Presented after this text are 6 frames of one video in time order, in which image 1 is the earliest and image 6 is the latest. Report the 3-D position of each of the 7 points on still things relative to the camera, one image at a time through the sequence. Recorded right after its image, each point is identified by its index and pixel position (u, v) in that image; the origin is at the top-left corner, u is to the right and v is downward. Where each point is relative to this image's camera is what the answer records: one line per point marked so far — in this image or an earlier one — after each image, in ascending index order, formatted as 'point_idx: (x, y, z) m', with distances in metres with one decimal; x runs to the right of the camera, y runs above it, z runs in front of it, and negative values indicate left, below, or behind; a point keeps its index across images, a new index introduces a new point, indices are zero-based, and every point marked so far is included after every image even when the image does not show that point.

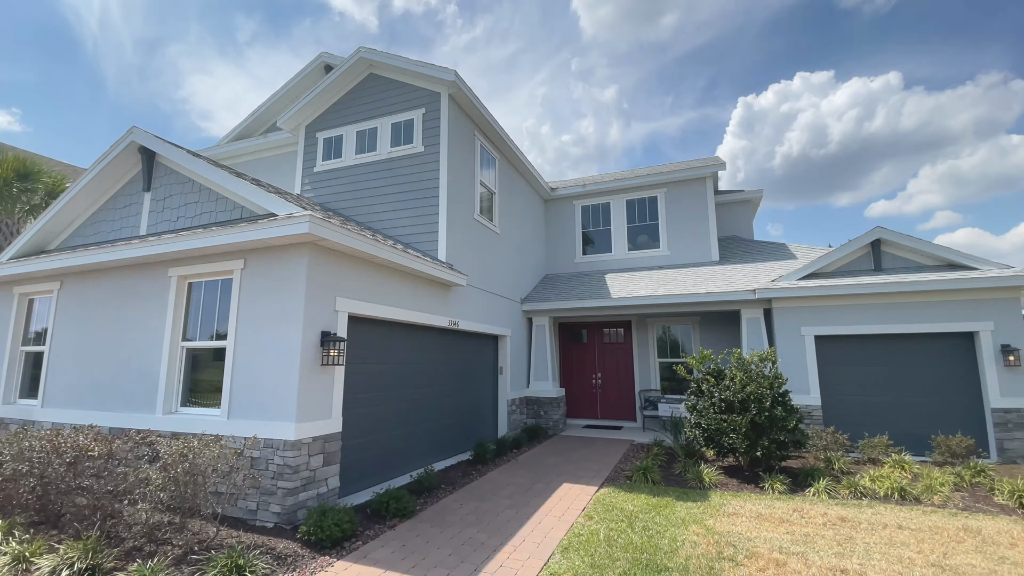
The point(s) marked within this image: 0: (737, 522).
0: (+2.3, -2.3, +4.8) m
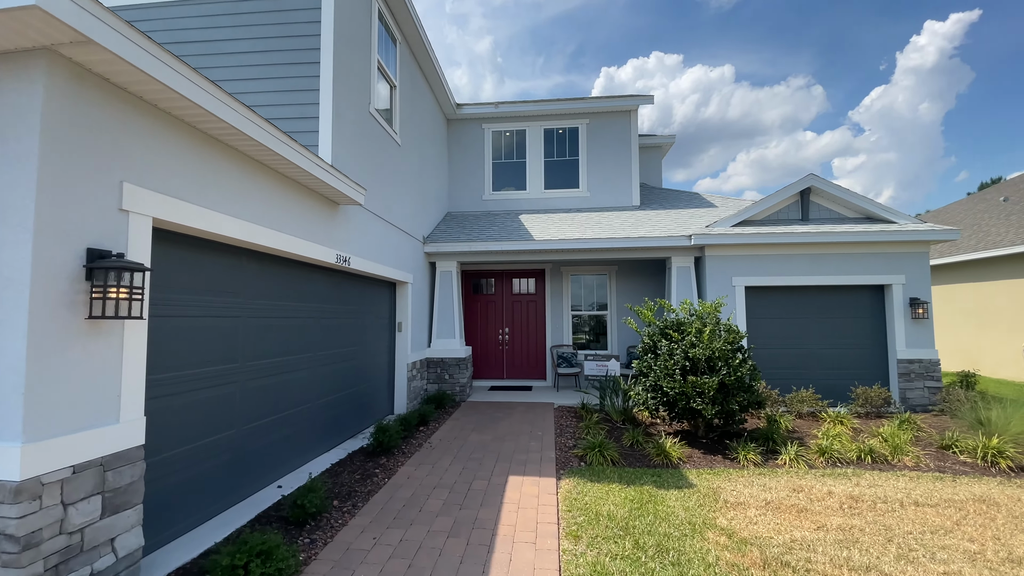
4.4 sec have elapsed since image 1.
0: (+1.9, -1.8, +3.7) m
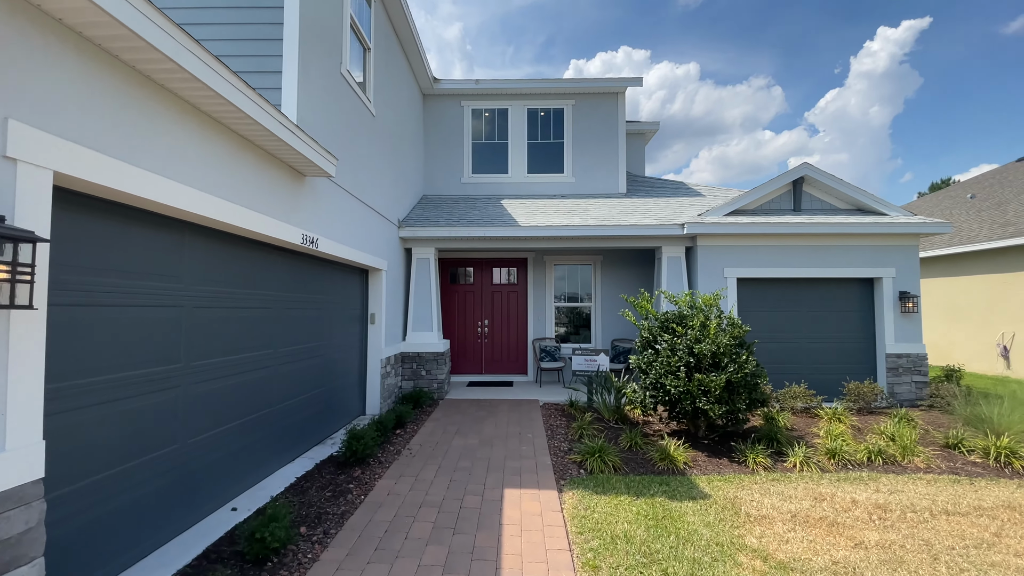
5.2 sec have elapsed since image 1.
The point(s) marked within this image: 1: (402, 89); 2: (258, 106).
0: (+1.9, -1.7, +3.3) m
1: (-1.8, +3.2, +7.7) m
2: (-1.7, +1.2, +3.1) m
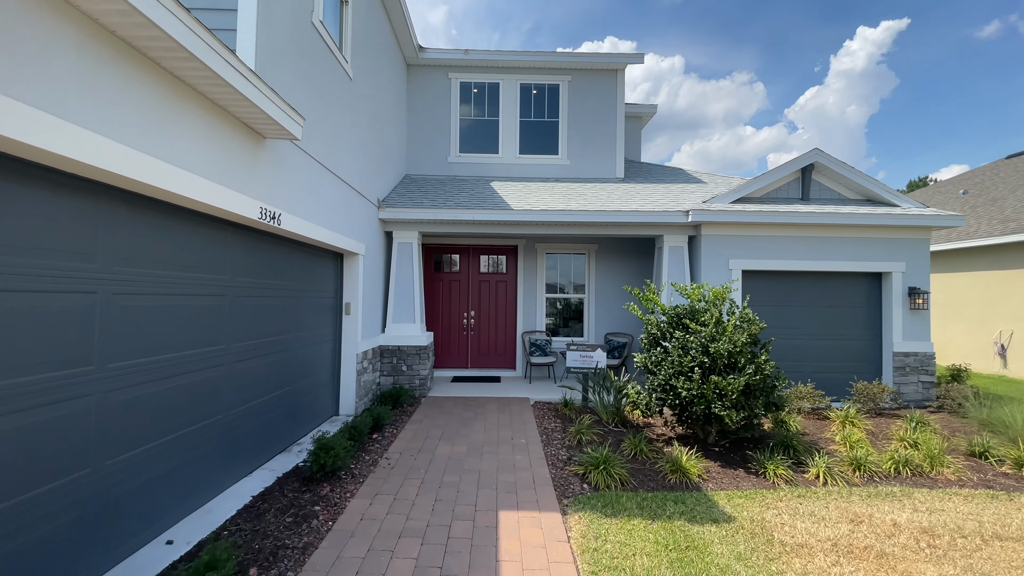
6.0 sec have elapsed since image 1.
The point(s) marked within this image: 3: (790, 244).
0: (+1.9, -1.7, +2.8) m
1: (-1.9, +3.4, +7.0) m
2: (-1.6, +1.3, +2.5) m
3: (+4.2, +0.7, +7.2) m
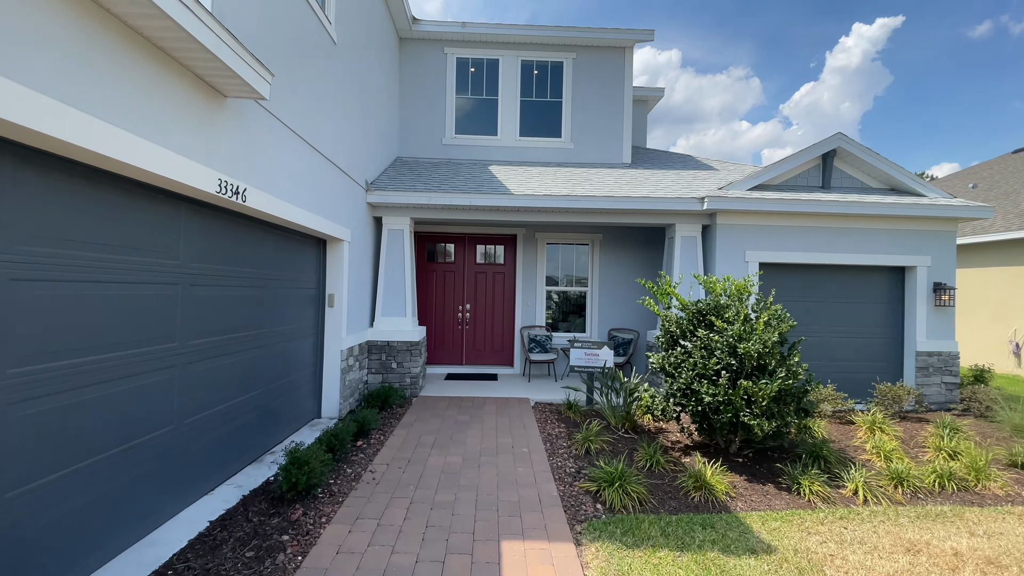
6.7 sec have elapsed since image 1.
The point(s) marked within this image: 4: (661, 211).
0: (+1.9, -1.6, +2.3) m
1: (-1.9, +3.5, +6.4) m
2: (-1.6, +1.3, +1.9) m
3: (+4.2, +0.8, +6.8) m
4: (+2.1, +1.1, +6.8) m
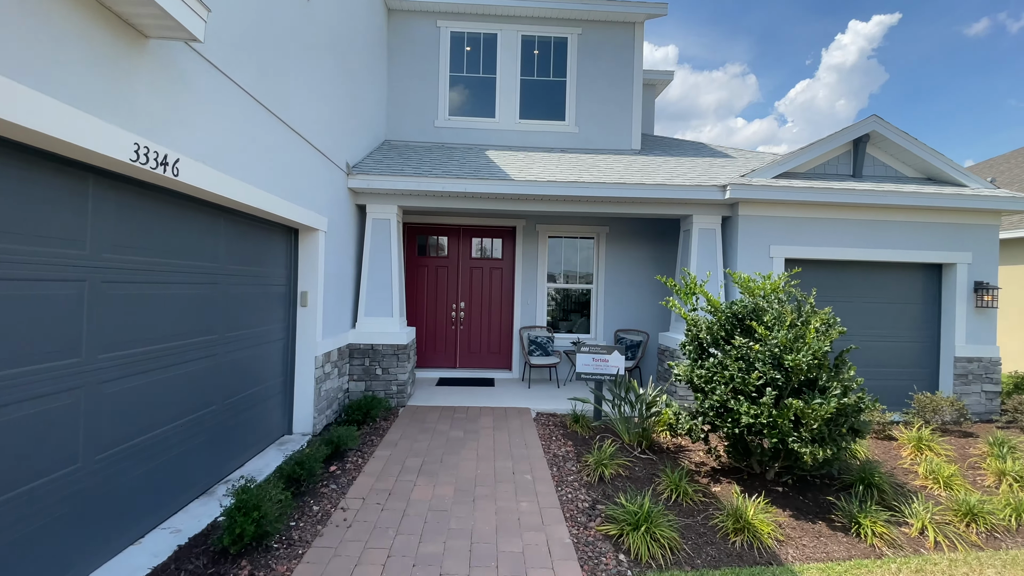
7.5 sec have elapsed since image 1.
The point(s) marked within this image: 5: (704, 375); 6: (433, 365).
0: (+1.9, -1.6, +1.7) m
1: (-1.8, +3.6, +5.6) m
2: (-1.5, +1.3, +1.2) m
3: (+4.2, +0.8, +6.1) m
4: (+2.1, +1.1, +6.1) m
5: (+1.5, -0.7, +3.7) m
6: (-1.2, -1.2, +7.4) m
